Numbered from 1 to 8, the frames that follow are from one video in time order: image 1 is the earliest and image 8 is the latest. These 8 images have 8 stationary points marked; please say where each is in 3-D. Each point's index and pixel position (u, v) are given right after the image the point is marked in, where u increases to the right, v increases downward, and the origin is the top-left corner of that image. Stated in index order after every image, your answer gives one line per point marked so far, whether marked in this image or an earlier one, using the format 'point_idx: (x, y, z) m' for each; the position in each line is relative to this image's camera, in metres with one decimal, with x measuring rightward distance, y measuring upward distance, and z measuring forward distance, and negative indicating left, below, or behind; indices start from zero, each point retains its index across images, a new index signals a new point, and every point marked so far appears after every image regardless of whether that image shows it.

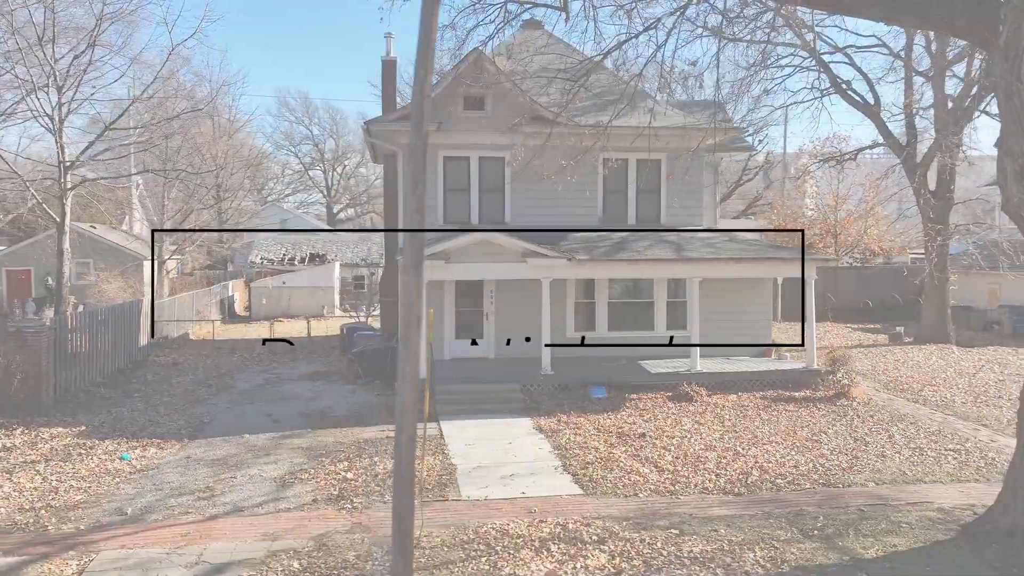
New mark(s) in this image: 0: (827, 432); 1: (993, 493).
0: (+4.8, -2.2, +11.4) m
1: (+5.4, -2.3, +8.4) m
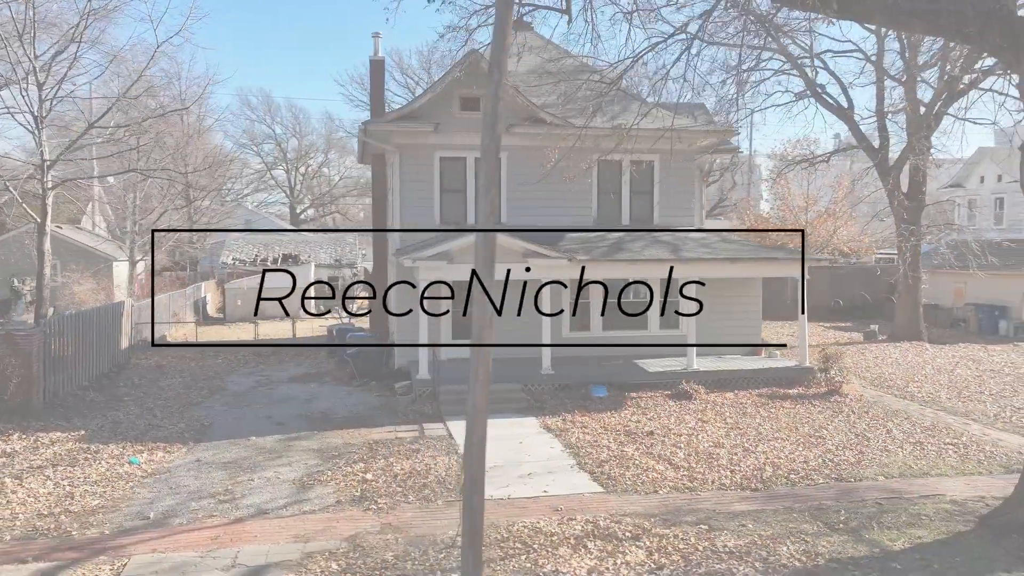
0: (+4.9, -2.2, +11.6) m
1: (+5.6, -2.3, +8.6) m
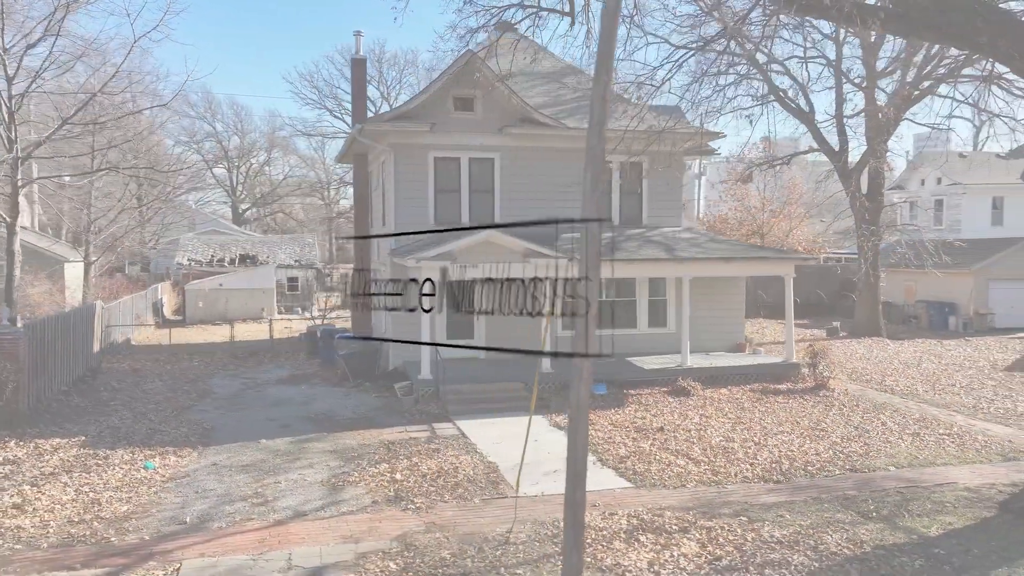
0: (+5.1, -2.1, +11.9) m
1: (+5.9, -2.2, +9.0) m
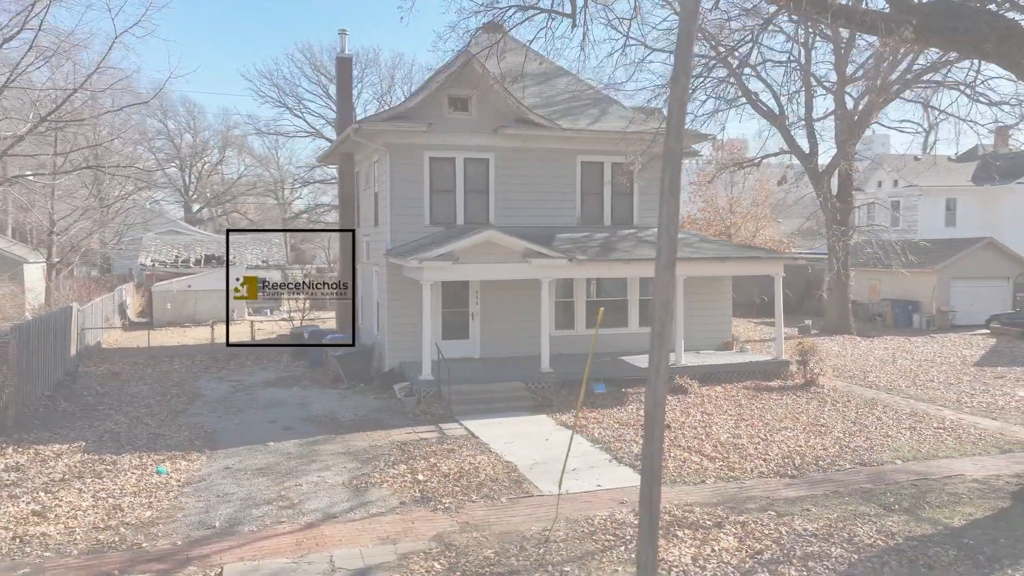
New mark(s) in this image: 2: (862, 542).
0: (+5.1, -2.1, +12.2) m
1: (+6.1, -2.2, +9.3) m
2: (+2.9, -2.1, +6.2) m
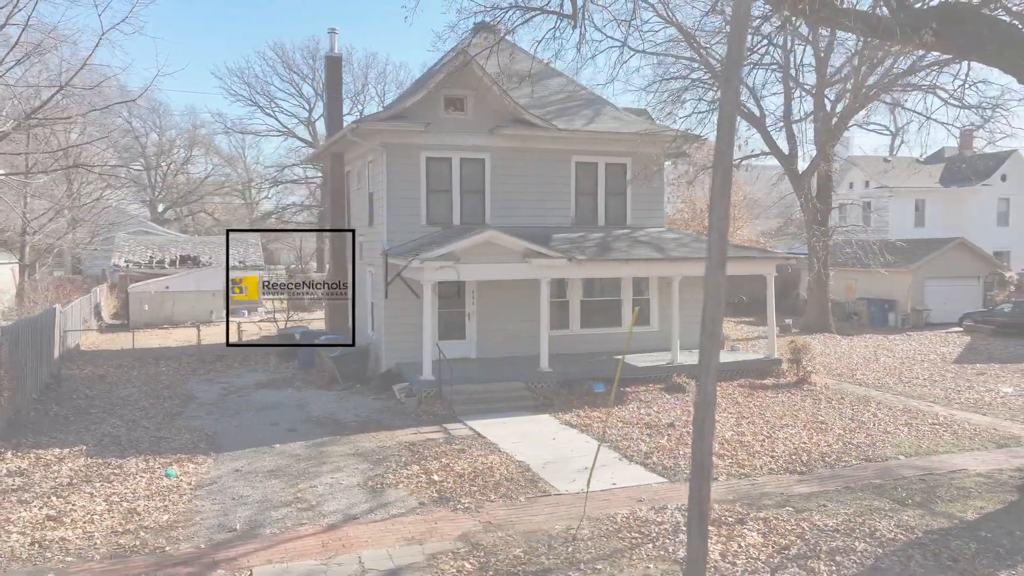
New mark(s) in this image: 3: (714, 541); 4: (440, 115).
0: (+5.2, -2.1, +12.4) m
1: (+6.3, -2.2, +9.6) m
2: (+3.2, -2.1, +6.3) m
3: (+1.7, -2.1, +6.3) m
4: (-1.5, +3.5, +15.1) m
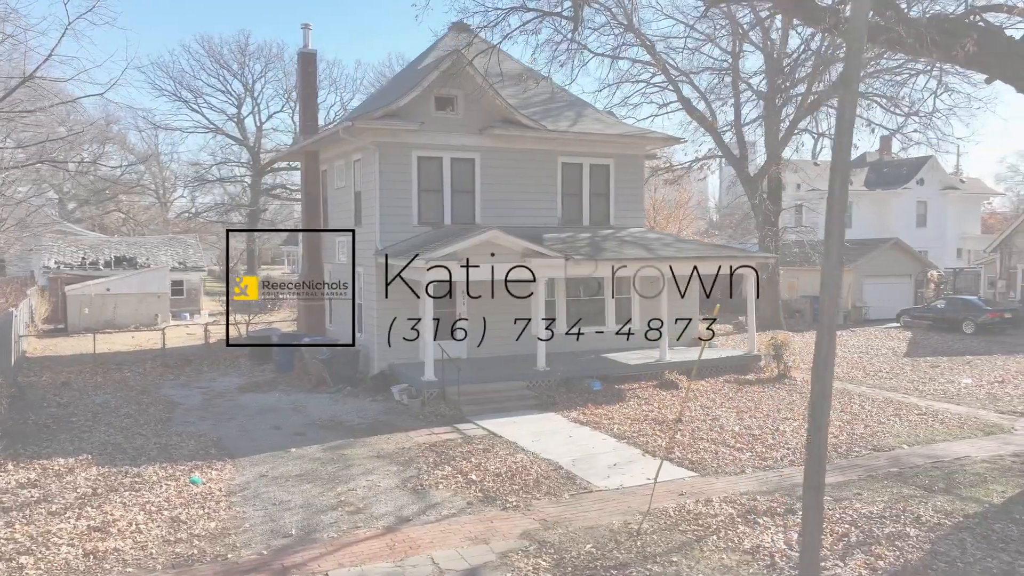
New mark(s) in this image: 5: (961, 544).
0: (+5.2, -2.1, +12.9) m
1: (+6.5, -2.2, +10.1) m
2: (+3.7, -2.1, +6.6) m
3: (+2.3, -2.1, +6.5) m
4: (-1.6, +3.5, +15.1) m
5: (+3.6, -2.1, +6.1) m
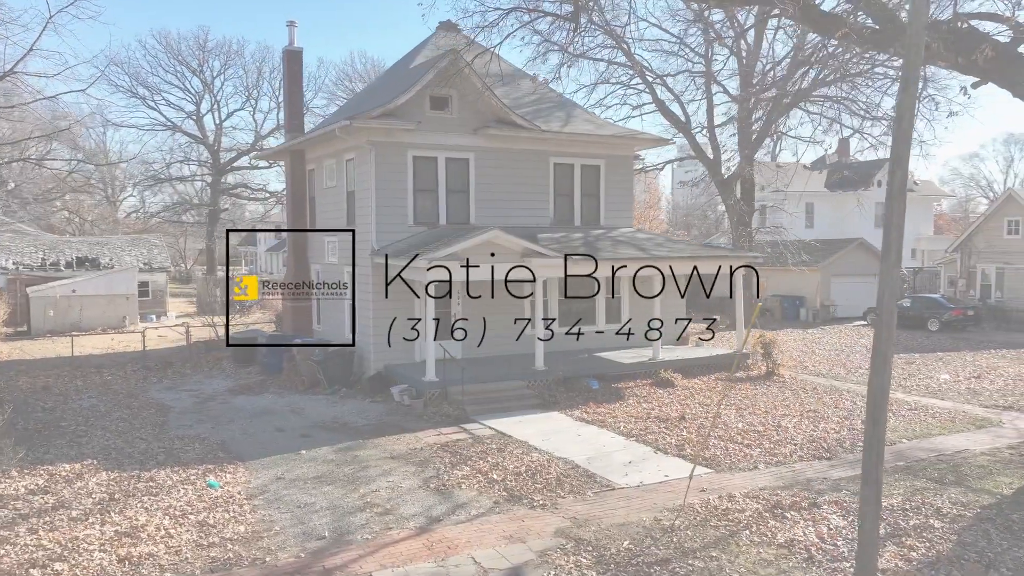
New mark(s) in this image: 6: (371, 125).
0: (+5.3, -2.1, +13.1) m
1: (+6.7, -2.1, +10.5) m
2: (+4.0, -2.1, +6.9) m
3: (+2.6, -2.1, +6.6) m
4: (-1.7, +3.5, +15.0) m
5: (+4.0, -2.1, +6.3) m
6: (-2.7, +3.1, +14.1) m
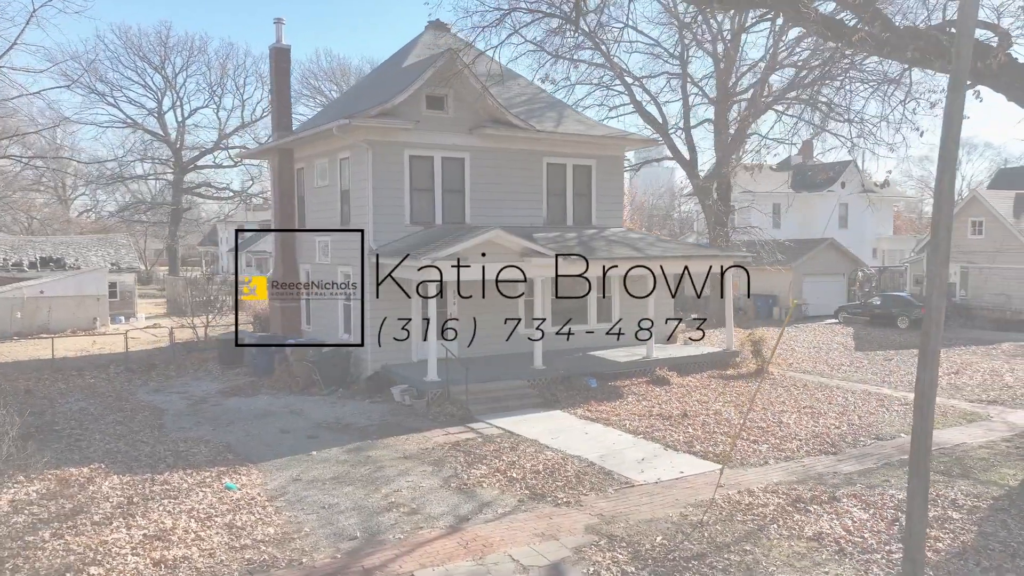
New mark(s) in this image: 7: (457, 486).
0: (+5.3, -2.0, +13.4) m
1: (+6.8, -2.1, +10.8) m
2: (+4.3, -2.0, +7.1) m
3: (+2.9, -2.1, +6.8) m
4: (-1.8, +3.5, +15.0) m
5: (+4.3, -2.1, +6.5) m
6: (-2.7, +3.1, +14.0) m
7: (-0.6, -2.1, +8.1) m
